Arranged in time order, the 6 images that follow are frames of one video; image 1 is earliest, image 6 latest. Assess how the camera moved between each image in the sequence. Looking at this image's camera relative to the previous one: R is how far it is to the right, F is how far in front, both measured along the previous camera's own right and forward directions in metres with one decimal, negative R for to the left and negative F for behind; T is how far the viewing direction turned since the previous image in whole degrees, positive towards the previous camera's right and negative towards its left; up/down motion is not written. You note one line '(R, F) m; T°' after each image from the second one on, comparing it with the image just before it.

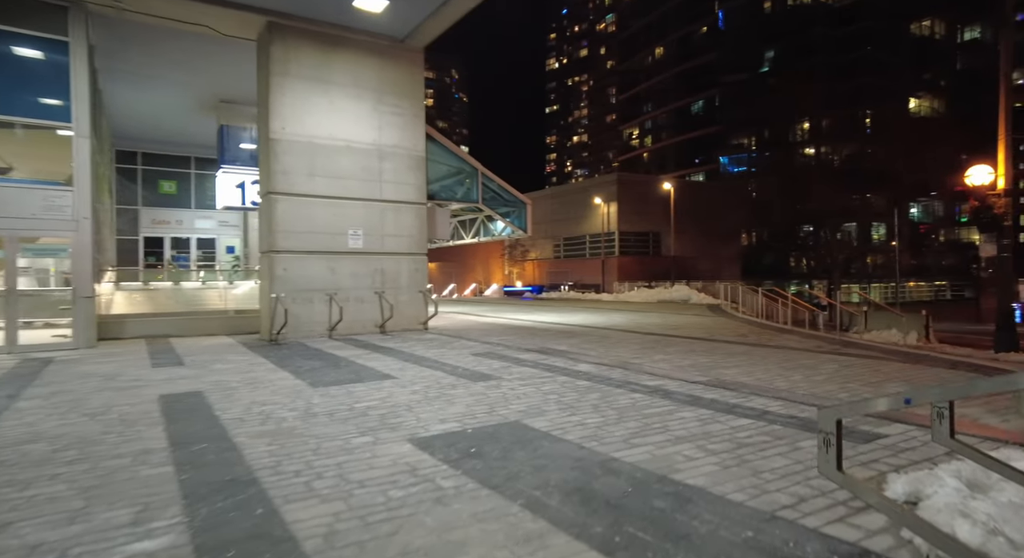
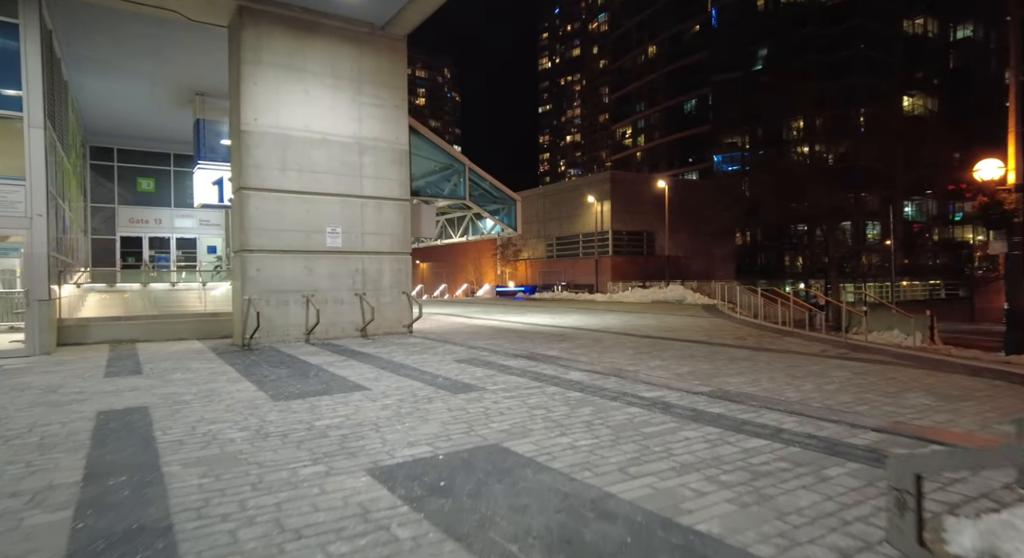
(+0.1, +0.7) m; +1°
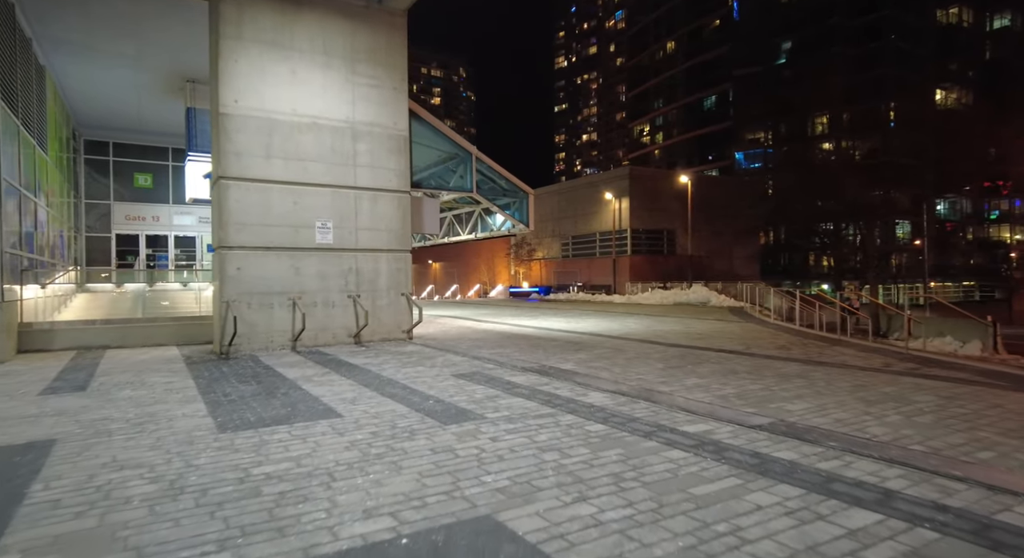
(+0.1, +1.5) m; -2°
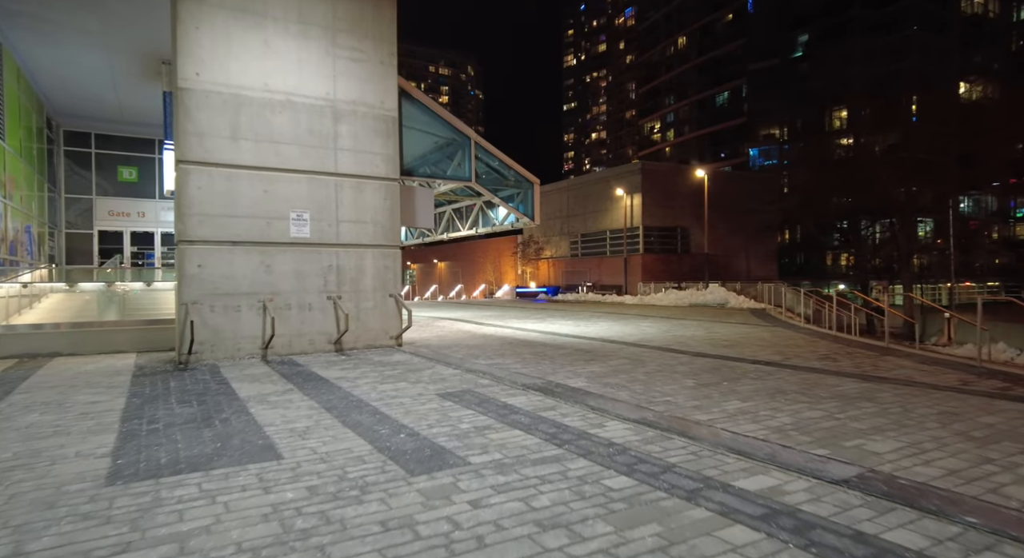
(+0.1, +1.5) m; -1°
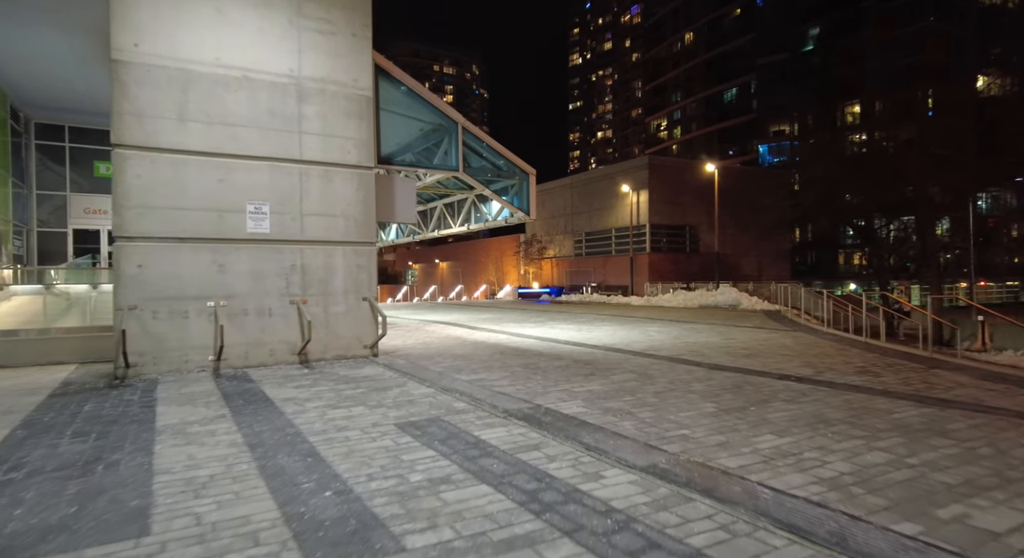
(+0.3, +1.3) m; -1°
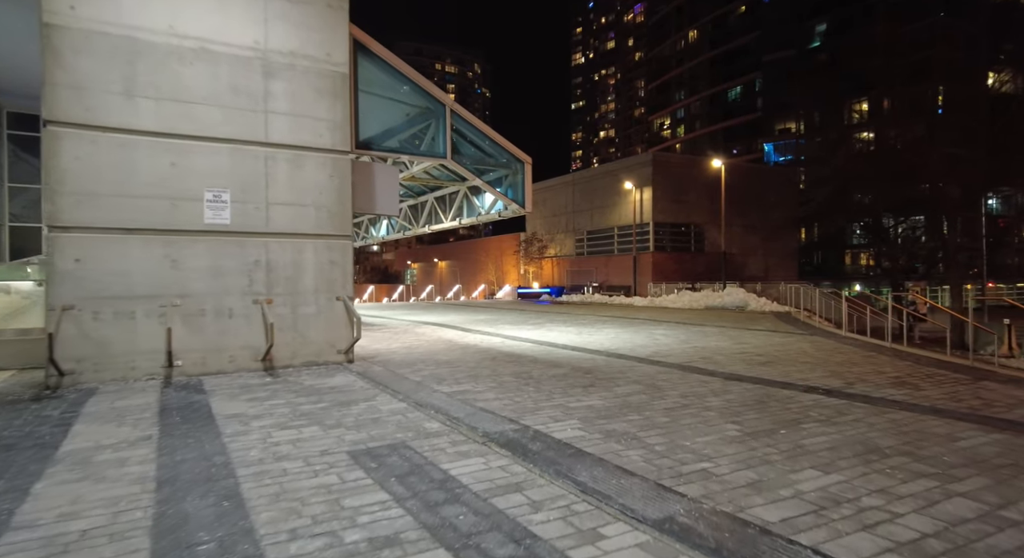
(+0.2, +1.0) m; 0°
